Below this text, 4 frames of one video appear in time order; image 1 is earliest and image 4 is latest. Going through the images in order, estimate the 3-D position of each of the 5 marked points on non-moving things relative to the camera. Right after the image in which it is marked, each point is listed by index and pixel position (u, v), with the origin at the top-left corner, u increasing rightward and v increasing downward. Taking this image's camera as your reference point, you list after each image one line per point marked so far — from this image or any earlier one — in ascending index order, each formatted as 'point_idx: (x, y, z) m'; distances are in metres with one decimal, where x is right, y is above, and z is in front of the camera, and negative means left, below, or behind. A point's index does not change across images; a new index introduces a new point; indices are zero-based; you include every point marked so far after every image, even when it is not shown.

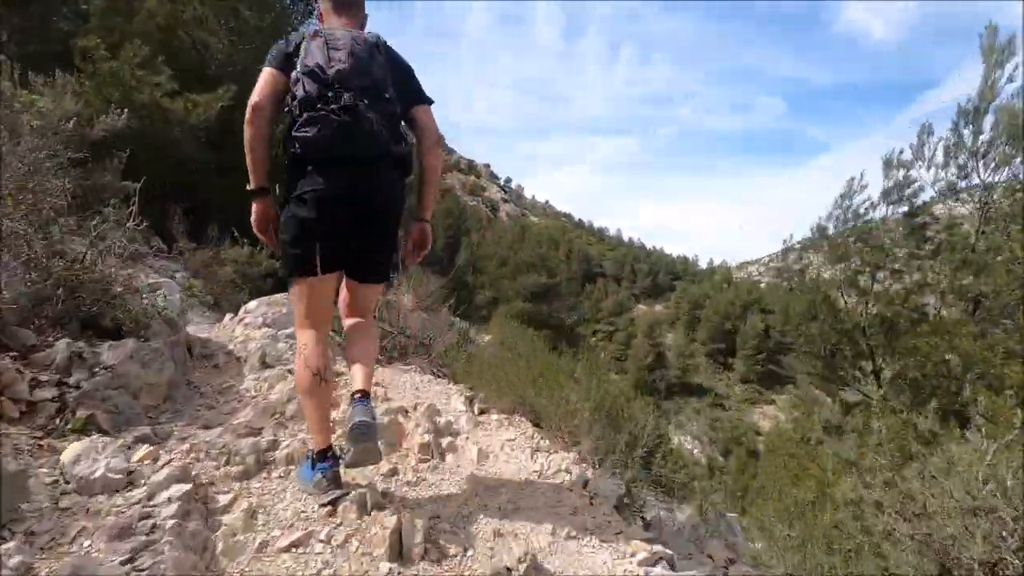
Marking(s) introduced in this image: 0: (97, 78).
0: (-5.9, +3.0, +7.8) m
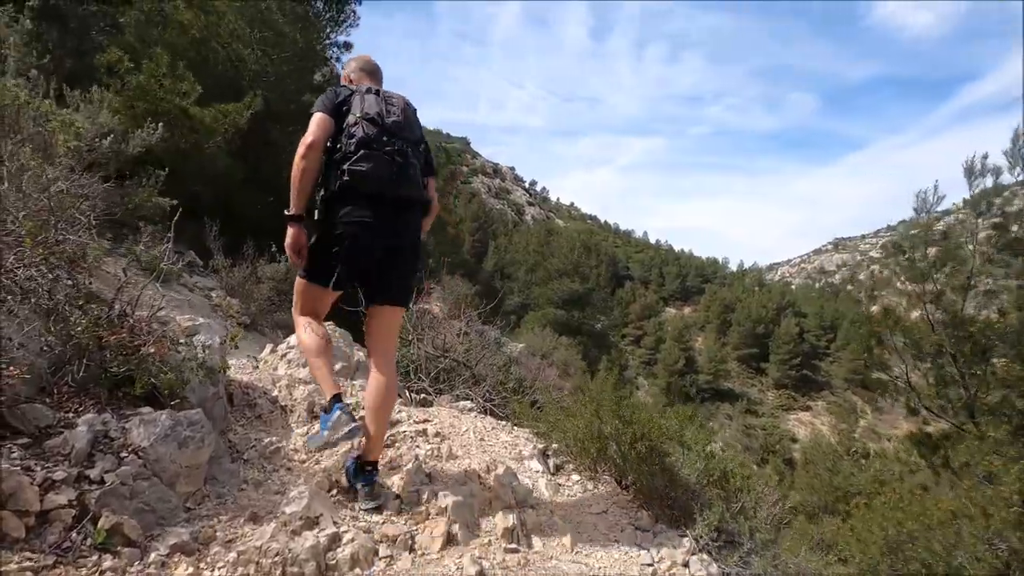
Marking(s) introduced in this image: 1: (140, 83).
0: (-5.2, +2.7, +7.6) m
1: (-5.1, +2.8, +7.6) m
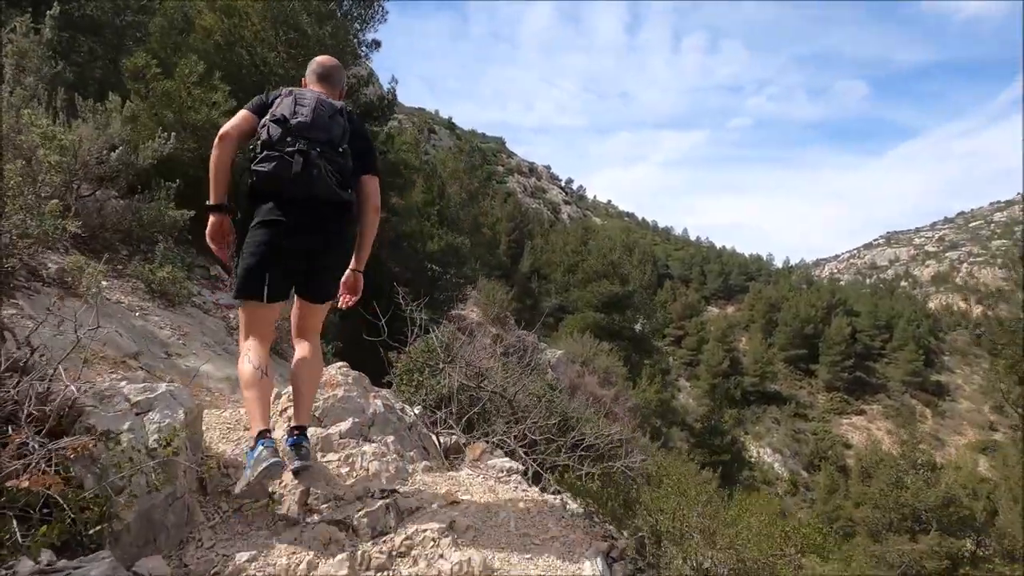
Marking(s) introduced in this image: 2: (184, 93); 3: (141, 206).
0: (-4.7, +2.5, +7.2) m
1: (-4.6, +2.6, +7.2) m
2: (-4.4, +2.6, +7.3) m
3: (-4.1, +0.9, +6.0) m
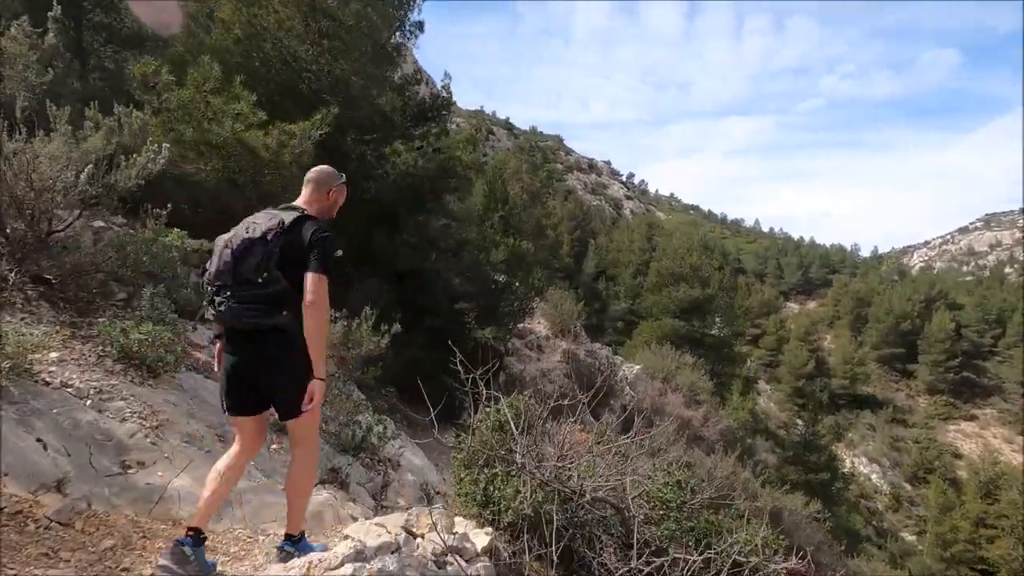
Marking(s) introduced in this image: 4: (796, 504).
0: (-3.8, +2.0, +5.9) m
1: (-3.7, +2.1, +5.9) m
2: (-3.5, +2.1, +6.0) m
3: (-3.3, +0.4, +4.6) m
4: (+8.5, -6.4, +15.9) m
